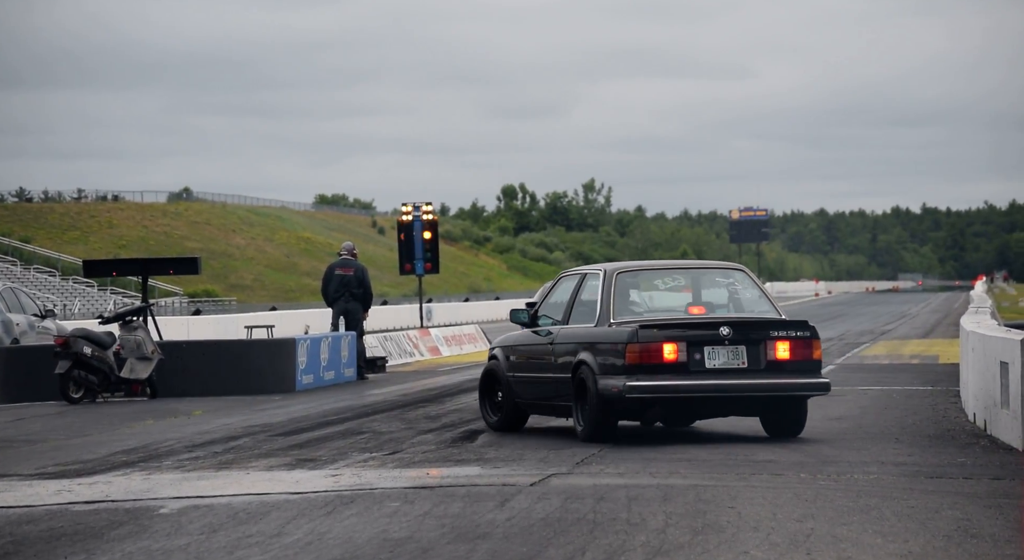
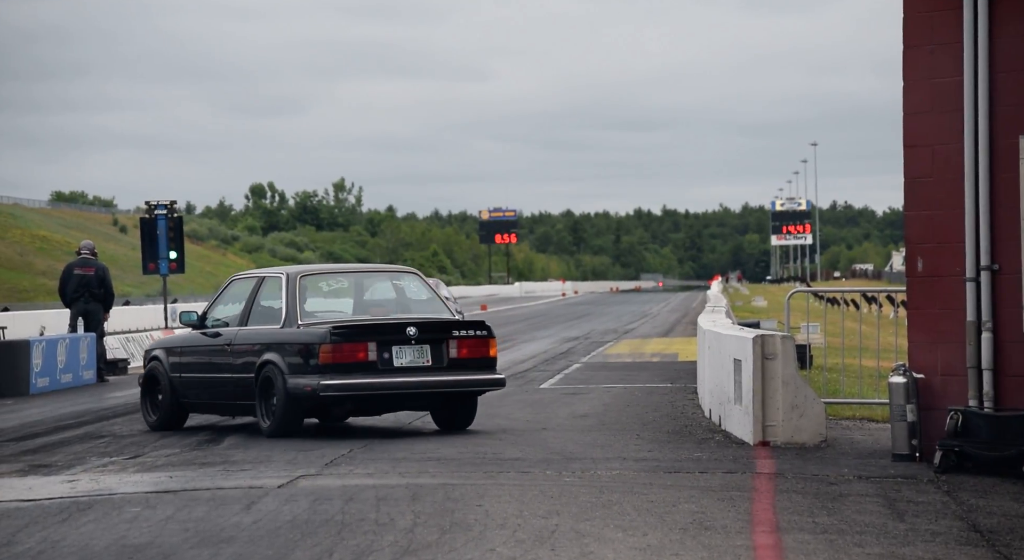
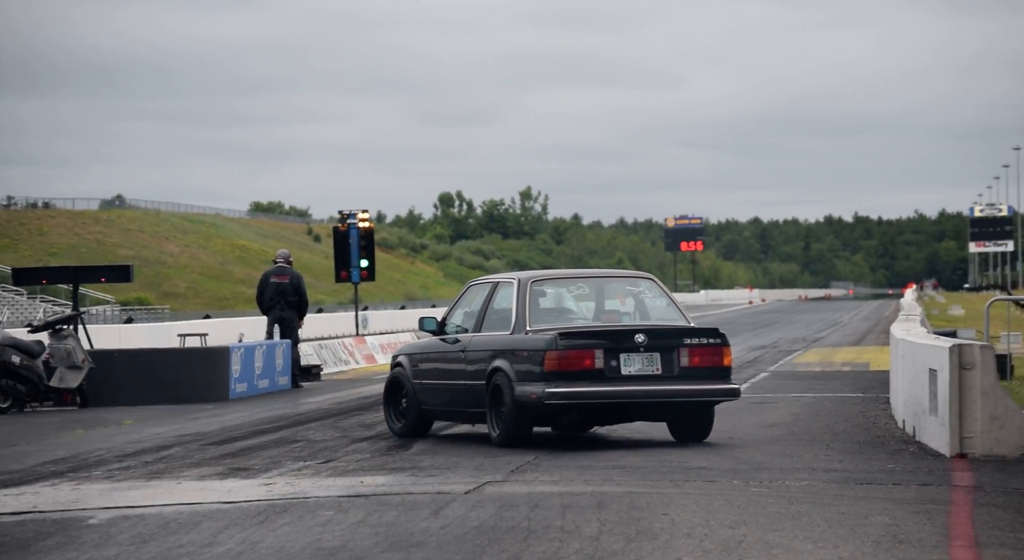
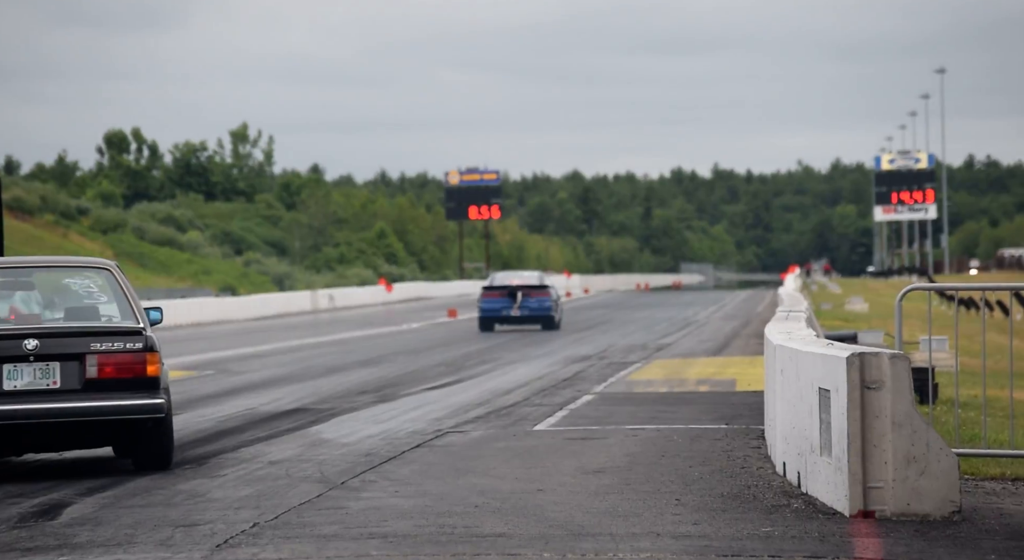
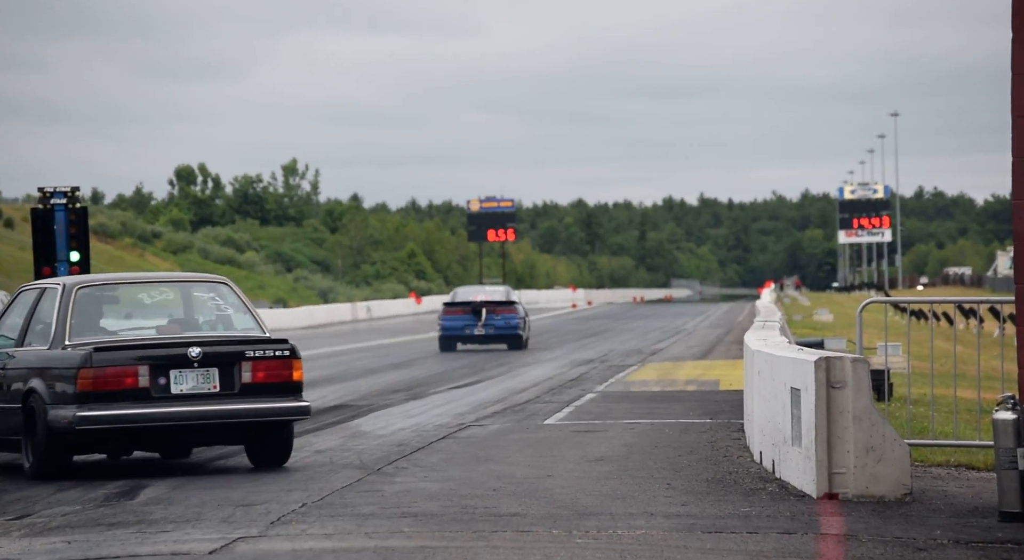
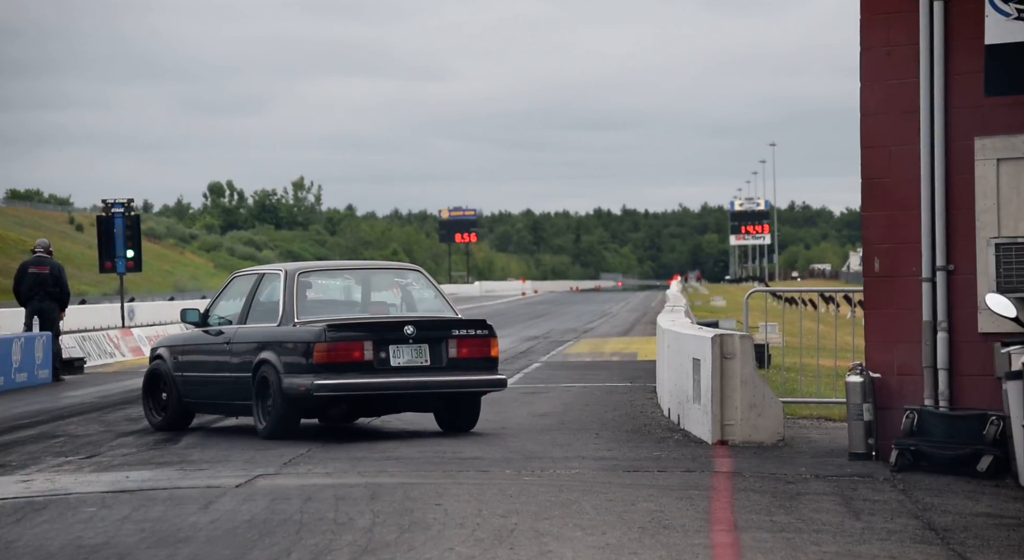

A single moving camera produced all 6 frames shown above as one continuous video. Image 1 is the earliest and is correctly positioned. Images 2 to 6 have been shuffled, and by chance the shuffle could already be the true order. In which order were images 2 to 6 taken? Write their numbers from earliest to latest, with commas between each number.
3, 6, 2, 5, 4
